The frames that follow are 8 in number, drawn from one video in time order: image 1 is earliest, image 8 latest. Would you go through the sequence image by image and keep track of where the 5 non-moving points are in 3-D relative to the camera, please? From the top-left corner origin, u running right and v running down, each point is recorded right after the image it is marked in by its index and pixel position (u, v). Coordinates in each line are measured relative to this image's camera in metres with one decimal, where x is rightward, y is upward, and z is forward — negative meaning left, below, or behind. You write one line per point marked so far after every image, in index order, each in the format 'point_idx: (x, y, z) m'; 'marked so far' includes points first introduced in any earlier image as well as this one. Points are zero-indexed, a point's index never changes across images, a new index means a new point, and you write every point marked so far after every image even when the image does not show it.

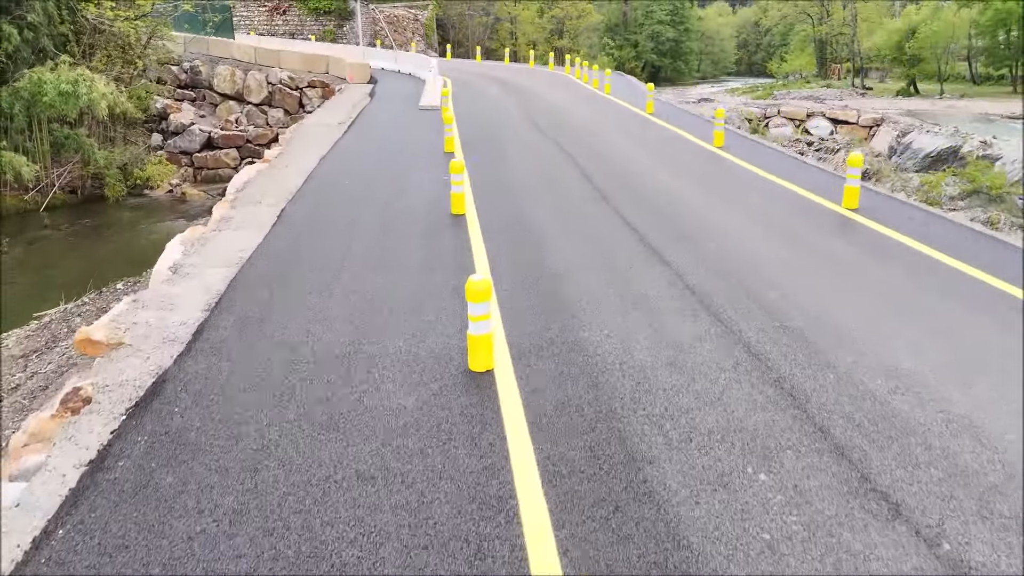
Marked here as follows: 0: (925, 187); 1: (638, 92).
0: (+9.6, +2.3, +16.7) m
1: (+3.3, +5.3, +19.4) m
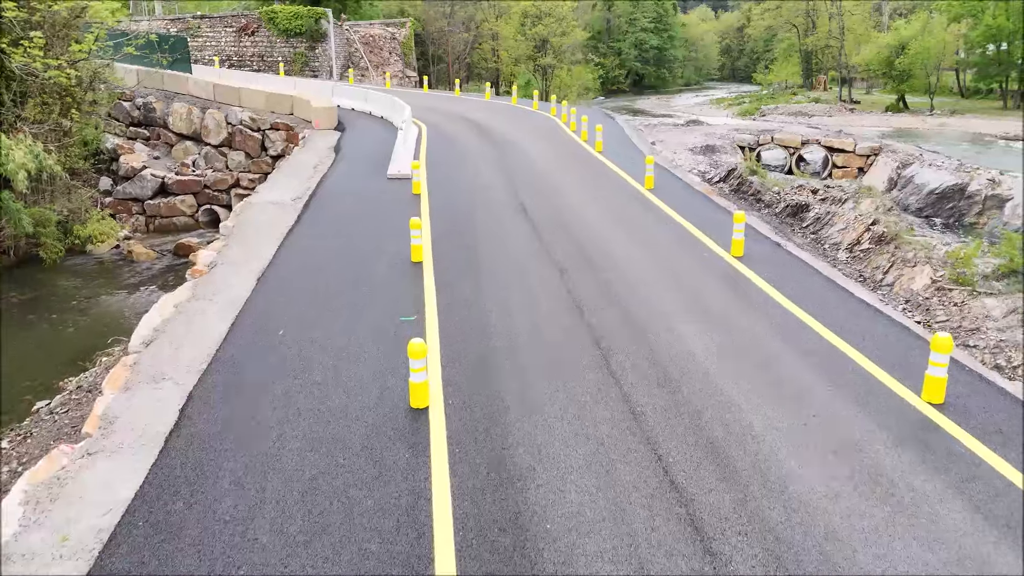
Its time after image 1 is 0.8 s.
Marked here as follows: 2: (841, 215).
0: (+9.2, +0.6, +15.1) m
1: (+2.9, +3.6, +17.6) m
2: (+8.7, +1.9, +19.0) m
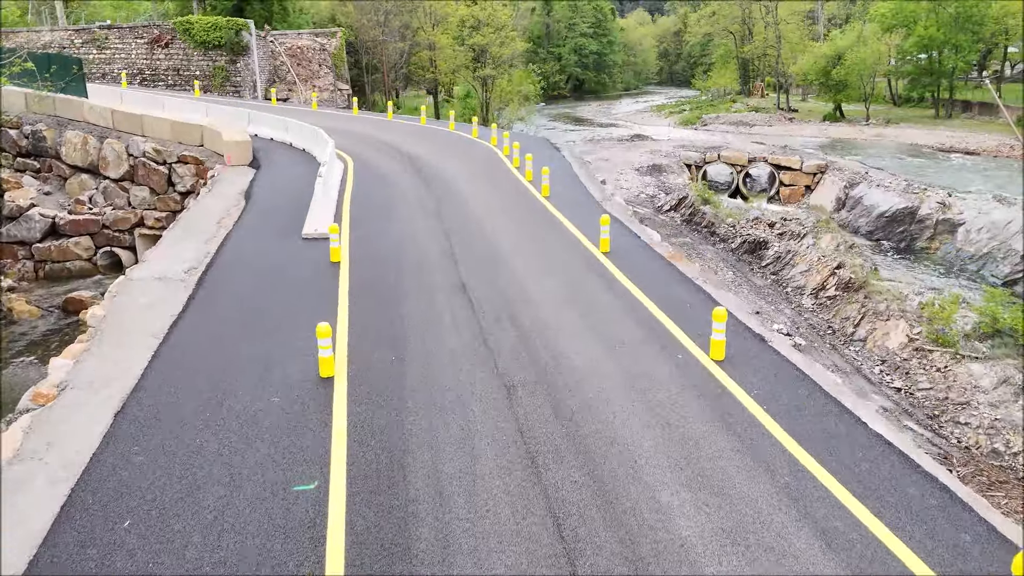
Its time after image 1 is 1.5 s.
0: (+8.0, -0.5, +13.9) m
1: (+1.5, +2.4, +16.0) m
2: (+7.2, +0.8, +17.8) m
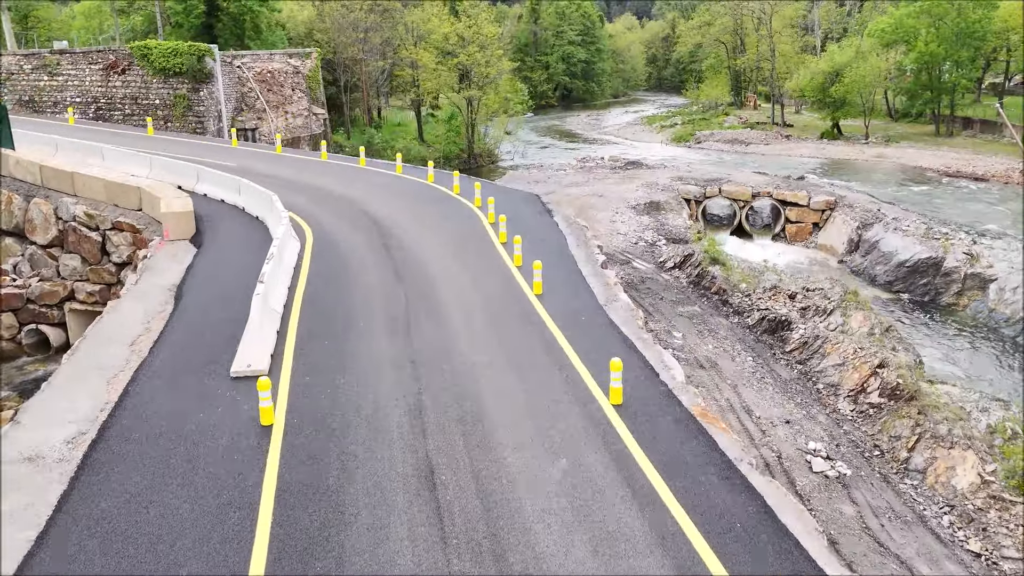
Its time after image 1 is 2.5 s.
0: (+7.8, -2.4, +11.6) m
1: (+1.2, +0.4, +13.5) m
2: (+6.9, -1.2, +15.4) m
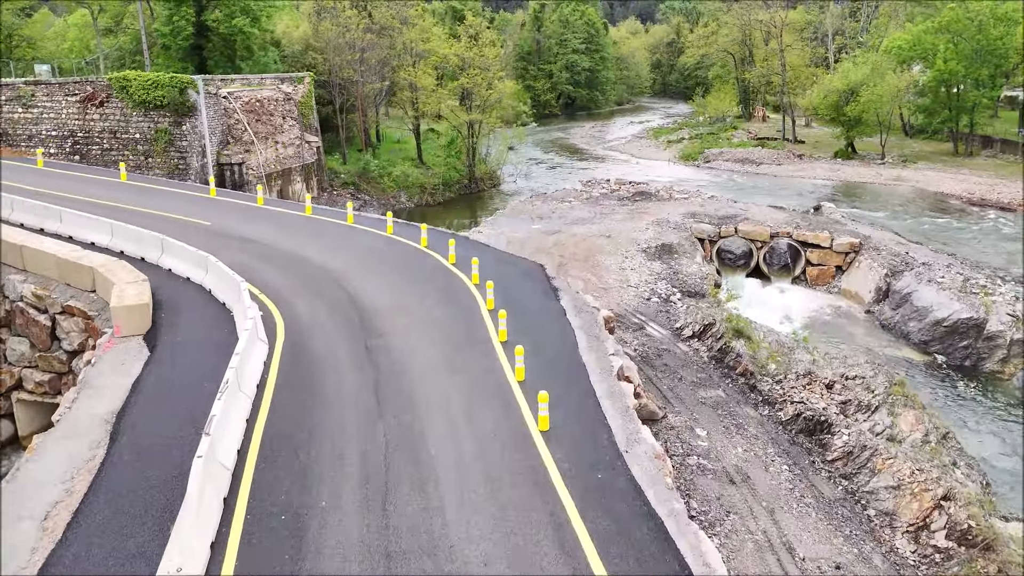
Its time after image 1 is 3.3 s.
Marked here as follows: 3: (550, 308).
0: (+7.8, -4.4, +9.5) m
1: (+1.2, -1.6, +11.5) m
2: (+6.9, -3.1, +13.4) m
3: (+0.8, -0.4, +14.7) m
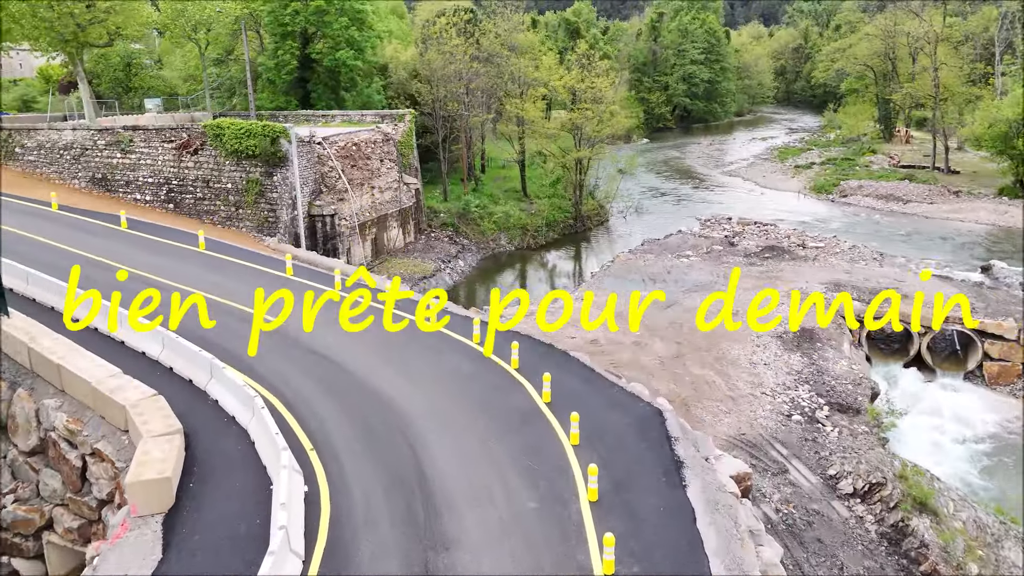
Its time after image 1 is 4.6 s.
0: (+8.6, -7.5, +4.9) m
1: (+2.4, -4.5, +7.8) m
2: (+8.3, -6.2, +8.9) m
3: (+2.5, -3.3, +11.0) m
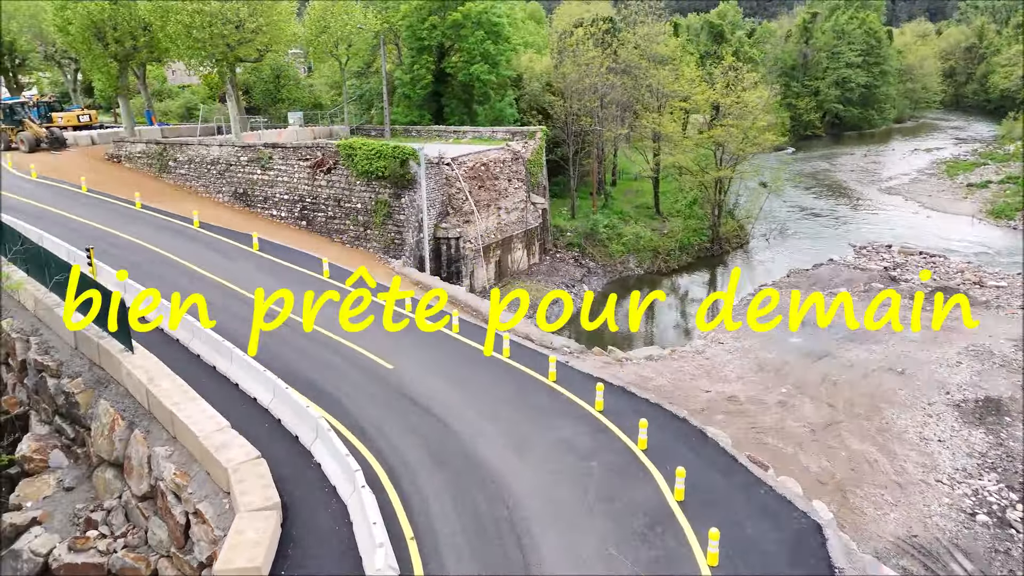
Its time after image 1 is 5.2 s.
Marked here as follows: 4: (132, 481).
0: (+8.8, -9.2, +1.8) m
1: (+3.3, -5.9, +5.7) m
2: (+9.2, -7.9, +5.7) m
3: (+4.0, -4.7, +8.8) m
4: (-7.6, -3.8, +14.2) m
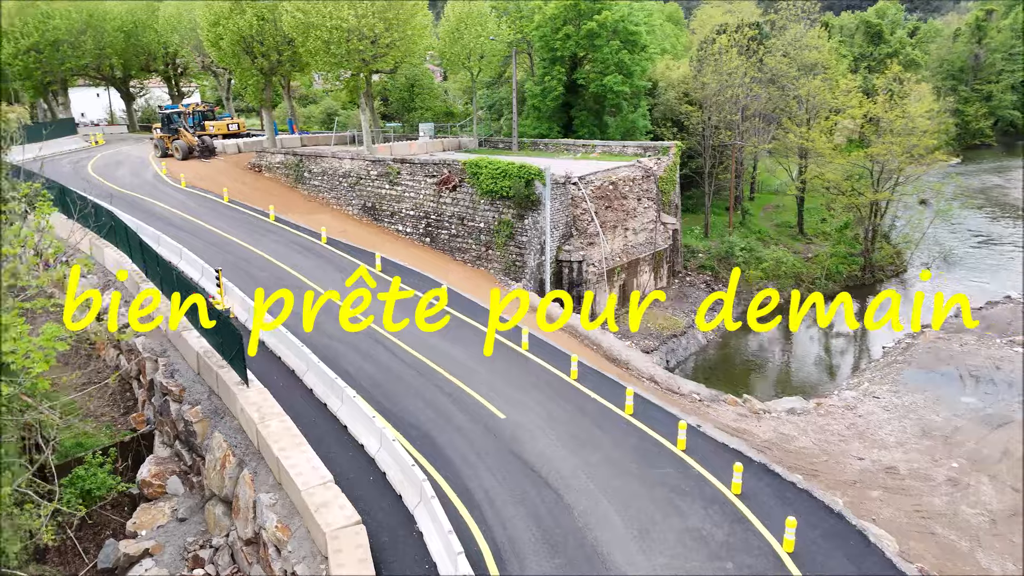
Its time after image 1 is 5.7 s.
0: (+8.4, -10.6, -1.1) m
1: (+3.9, -7.0, +3.7) m
2: (+9.6, -9.3, +2.7) m
3: (+5.1, -5.9, +6.6) m
4: (-5.4, -4.5, +13.9) m
